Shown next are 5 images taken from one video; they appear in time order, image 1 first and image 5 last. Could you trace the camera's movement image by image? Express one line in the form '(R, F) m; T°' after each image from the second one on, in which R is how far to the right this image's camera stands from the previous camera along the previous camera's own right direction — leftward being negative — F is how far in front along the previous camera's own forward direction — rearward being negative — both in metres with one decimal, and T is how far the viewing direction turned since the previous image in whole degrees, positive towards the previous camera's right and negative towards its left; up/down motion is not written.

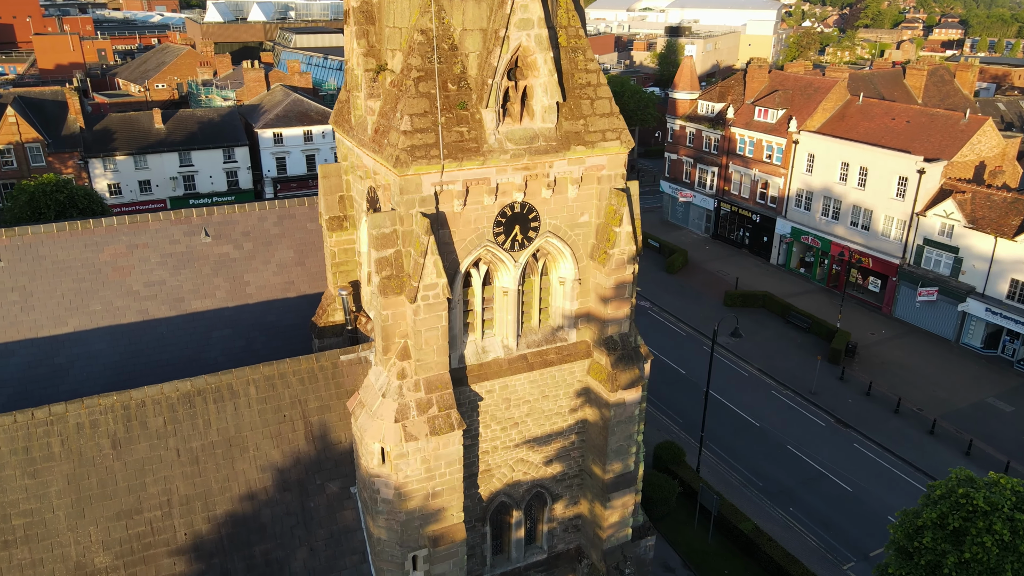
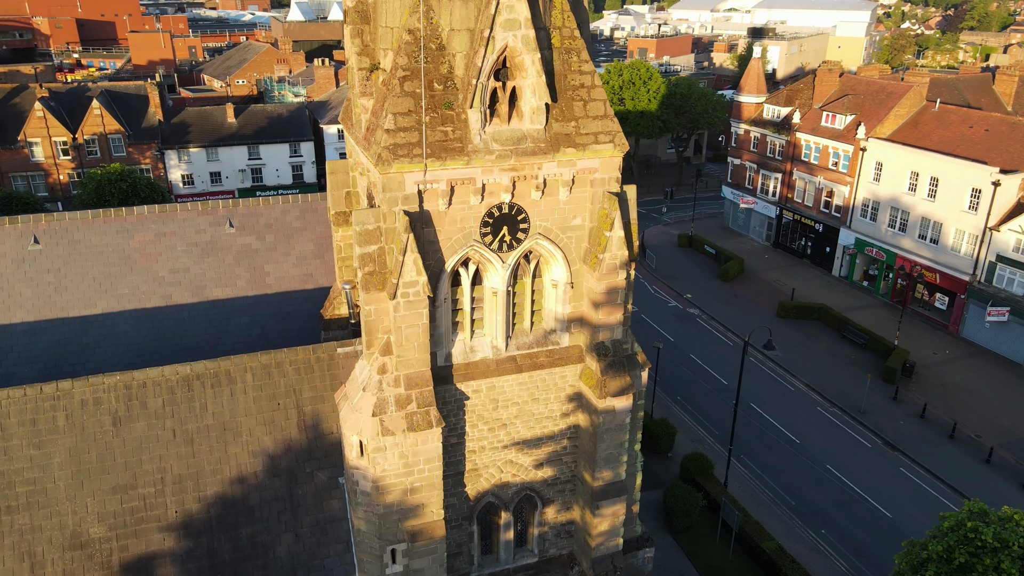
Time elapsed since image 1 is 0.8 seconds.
(+1.8, +0.1) m; -6°
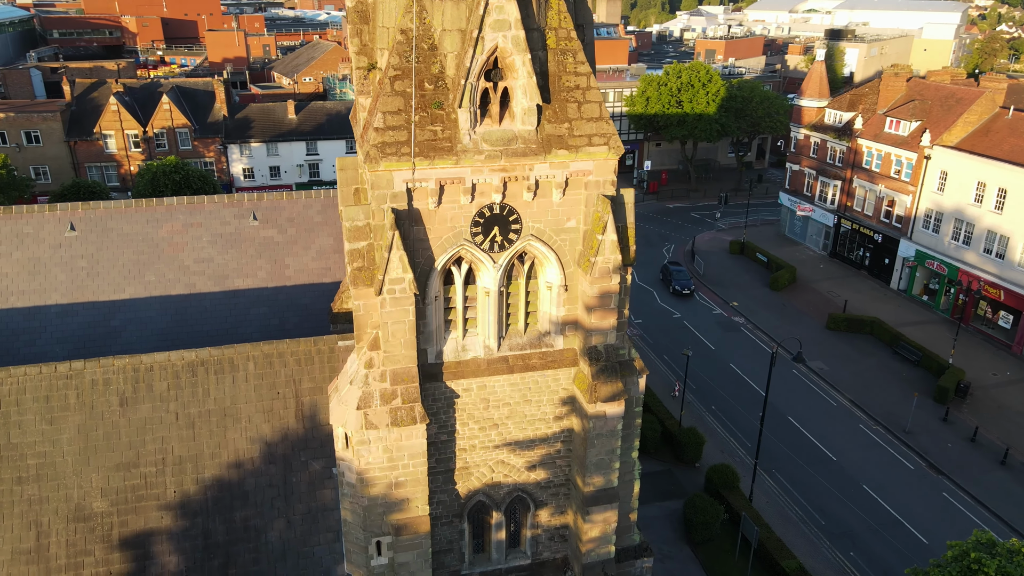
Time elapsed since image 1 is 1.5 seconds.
(+1.6, +0.1) m; -5°
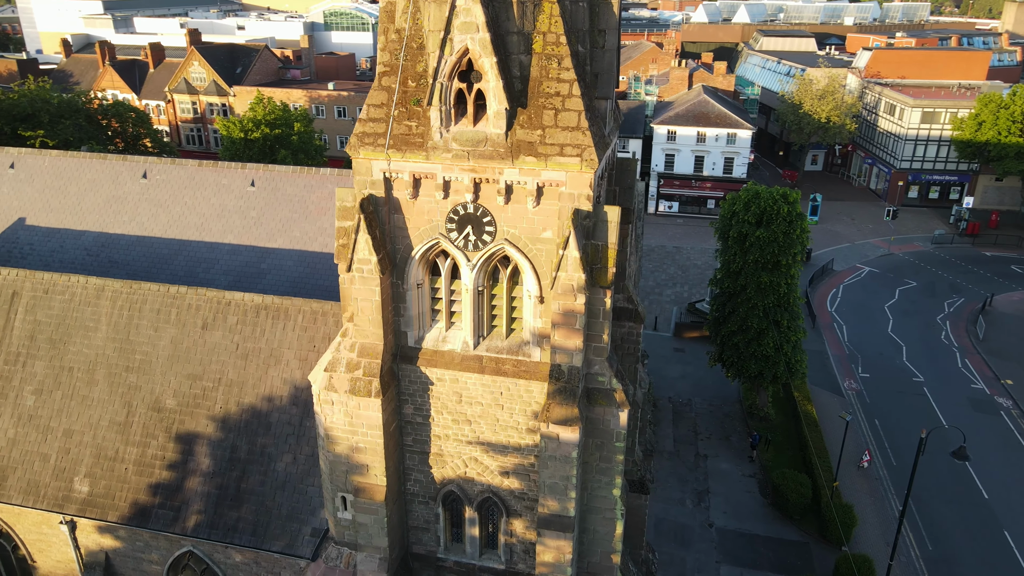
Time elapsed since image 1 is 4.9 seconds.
(+7.3, +1.7) m; -25°
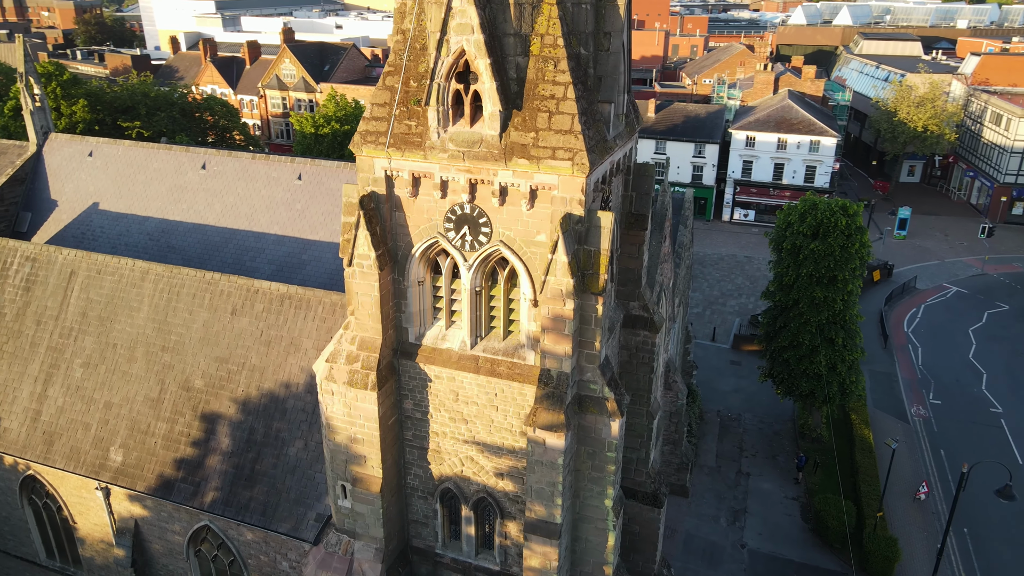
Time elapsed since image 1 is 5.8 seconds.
(+2.0, +0.2) m; -7°
